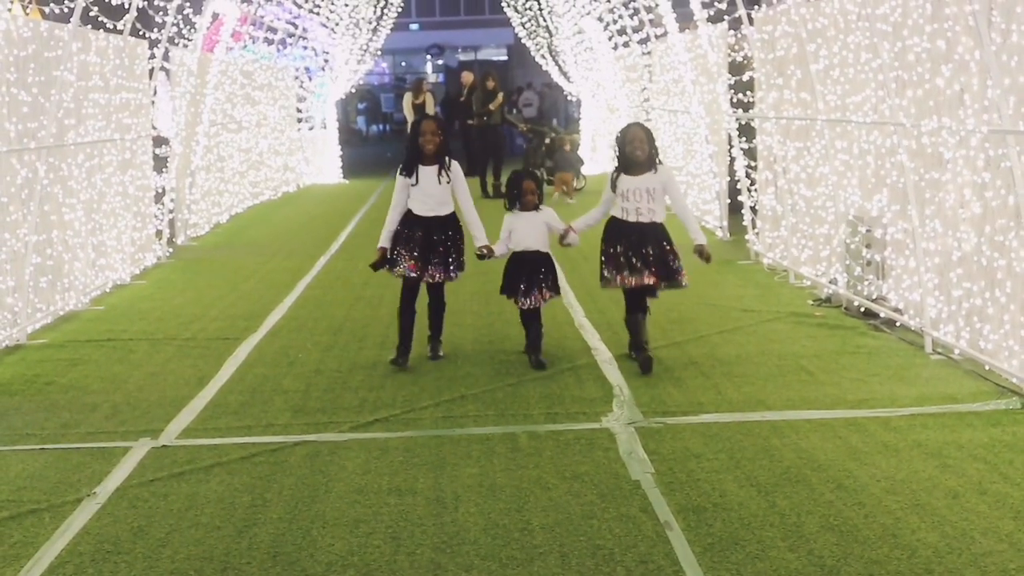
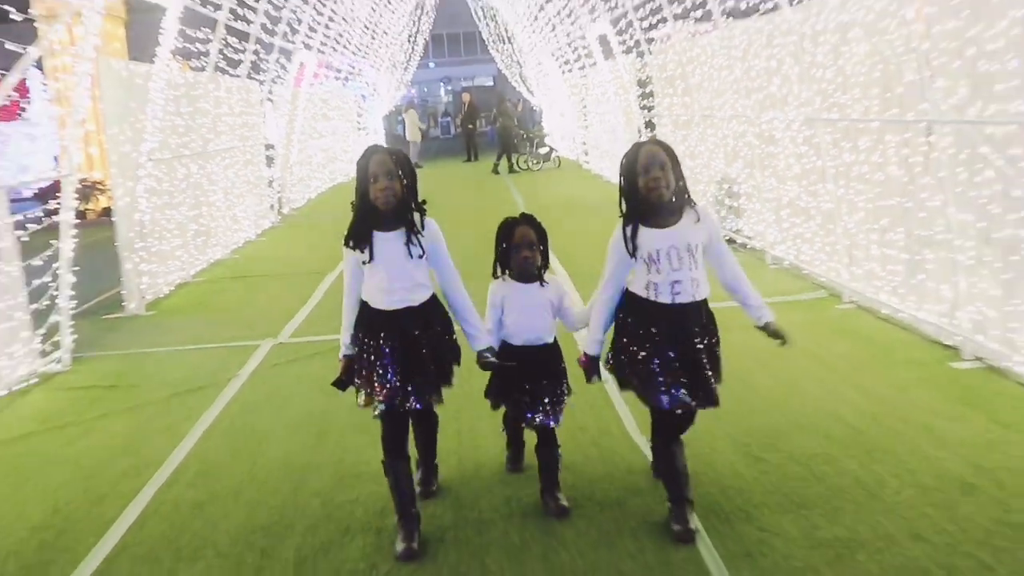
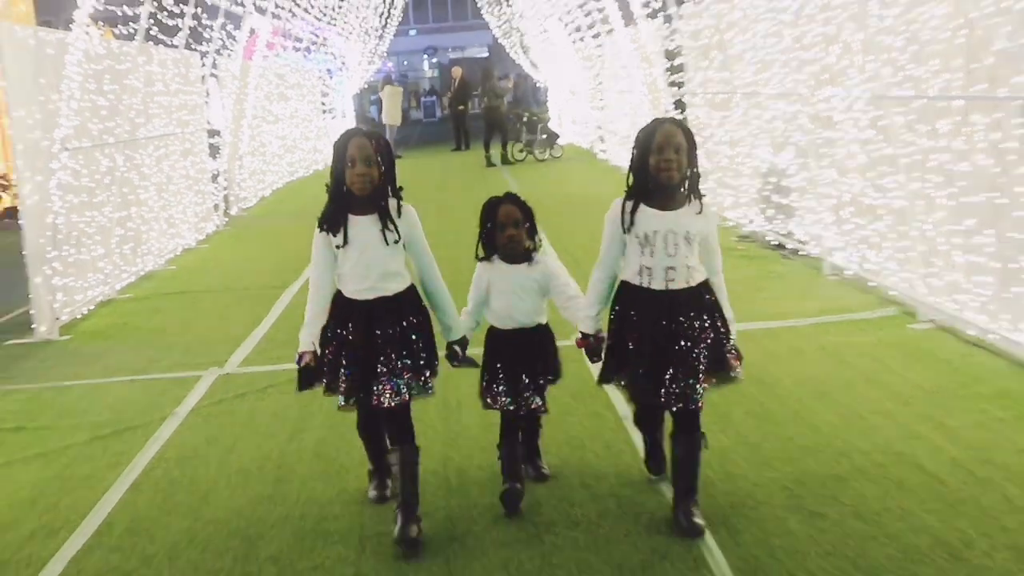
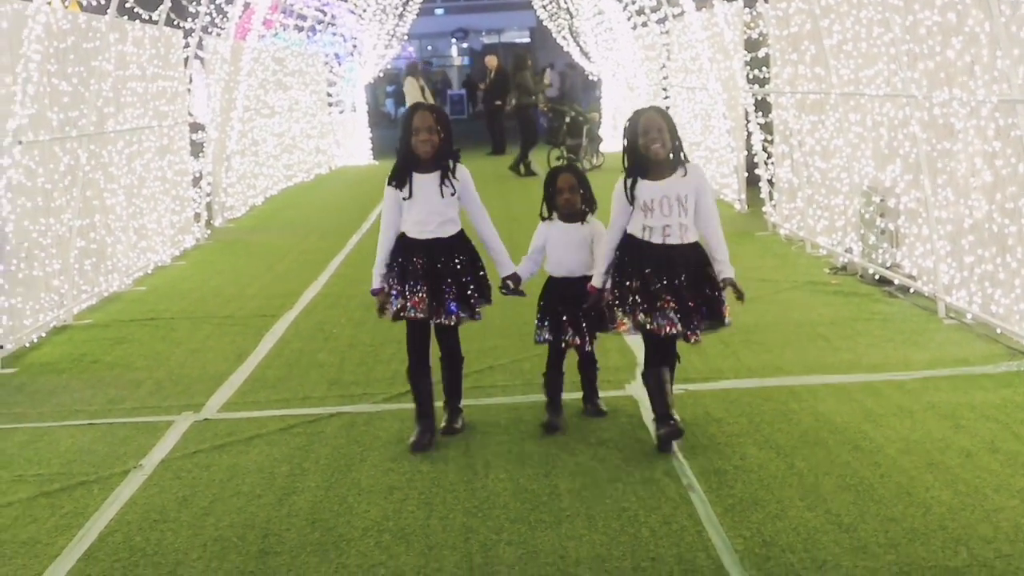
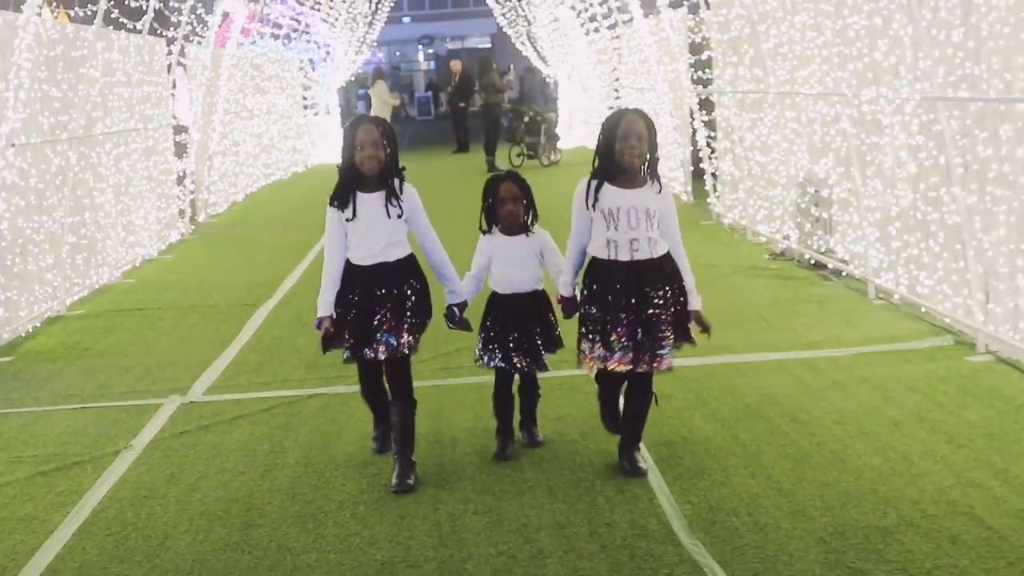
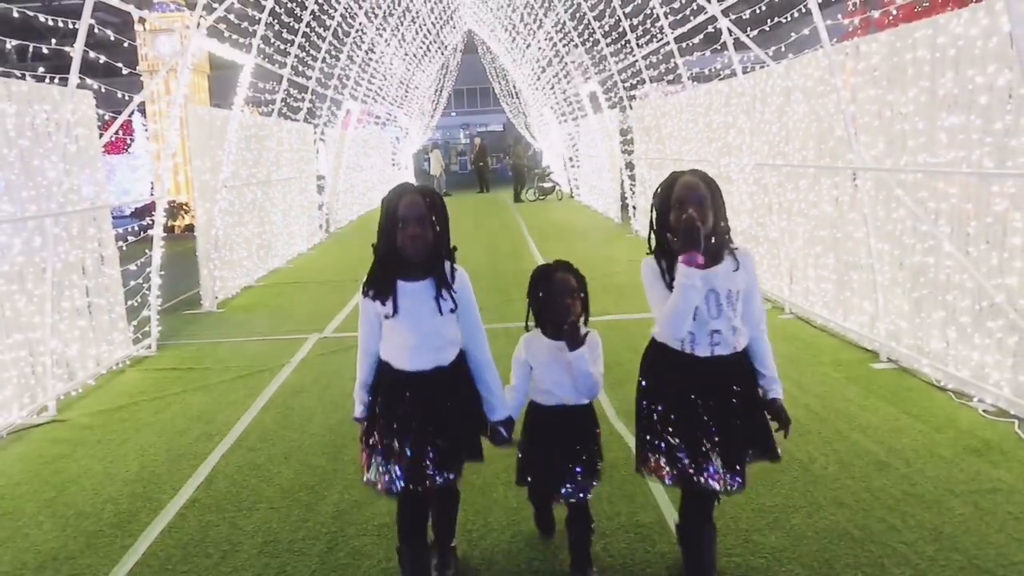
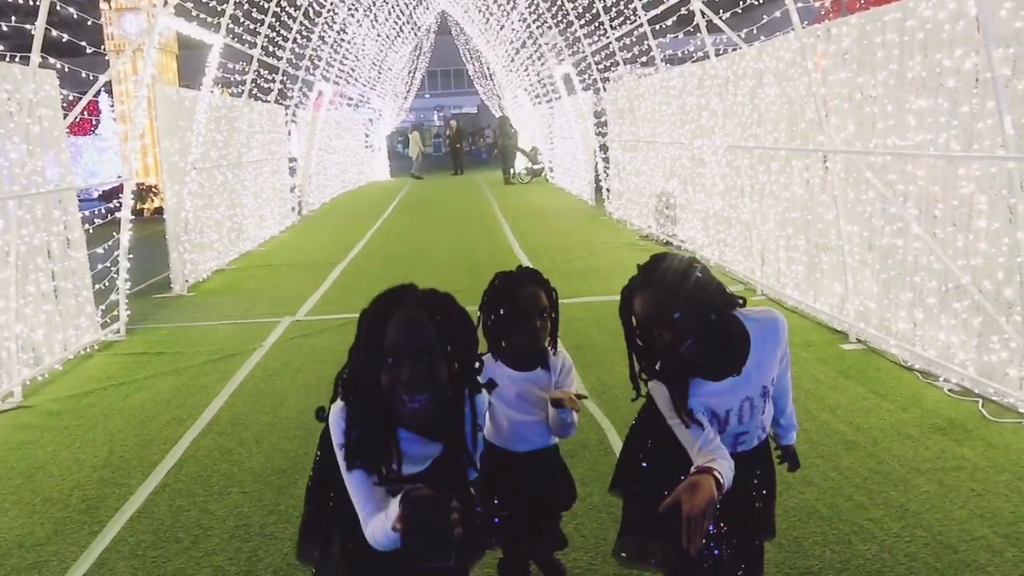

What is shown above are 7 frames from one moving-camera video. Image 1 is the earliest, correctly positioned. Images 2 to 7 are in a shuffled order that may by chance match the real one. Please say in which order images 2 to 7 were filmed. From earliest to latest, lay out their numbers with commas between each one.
4, 5, 3, 2, 6, 7
